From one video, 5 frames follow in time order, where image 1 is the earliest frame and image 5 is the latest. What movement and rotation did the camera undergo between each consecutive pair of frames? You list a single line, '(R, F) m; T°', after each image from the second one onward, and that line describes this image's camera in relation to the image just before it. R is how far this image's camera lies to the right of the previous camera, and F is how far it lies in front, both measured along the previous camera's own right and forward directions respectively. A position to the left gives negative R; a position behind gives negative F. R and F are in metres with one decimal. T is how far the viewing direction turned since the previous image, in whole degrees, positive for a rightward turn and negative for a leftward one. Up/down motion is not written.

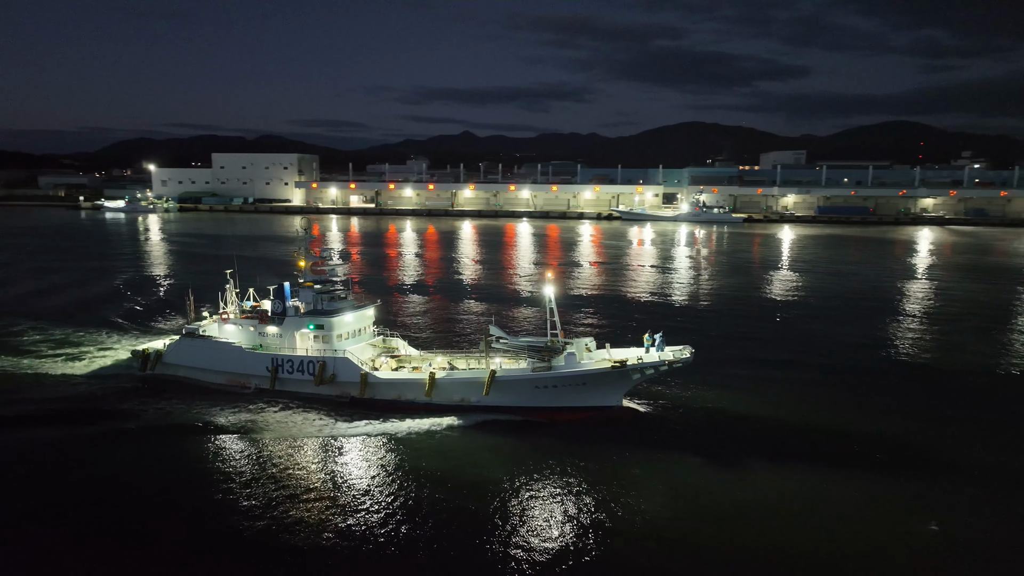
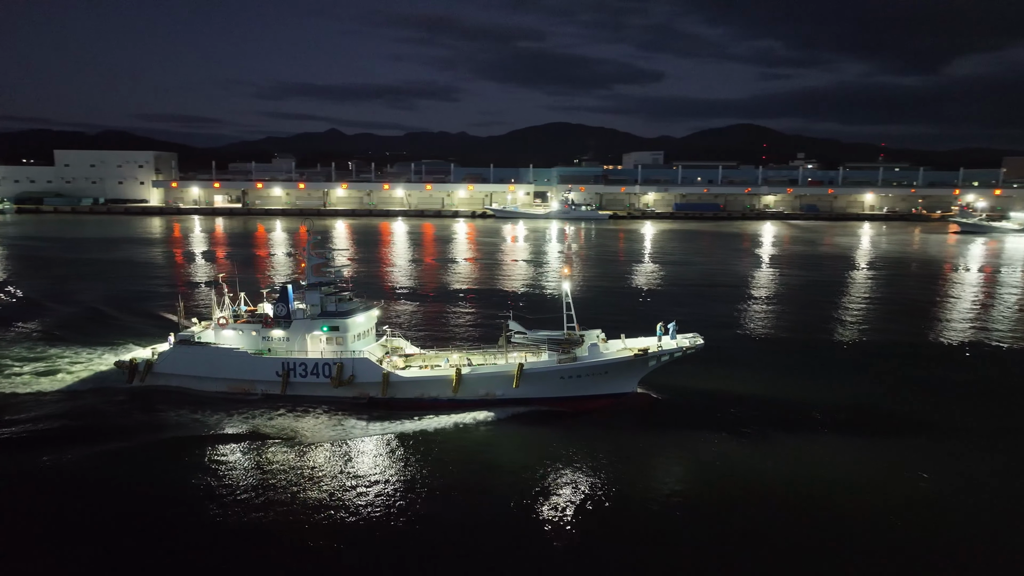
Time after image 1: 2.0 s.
(-2.3, -0.2) m; +11°
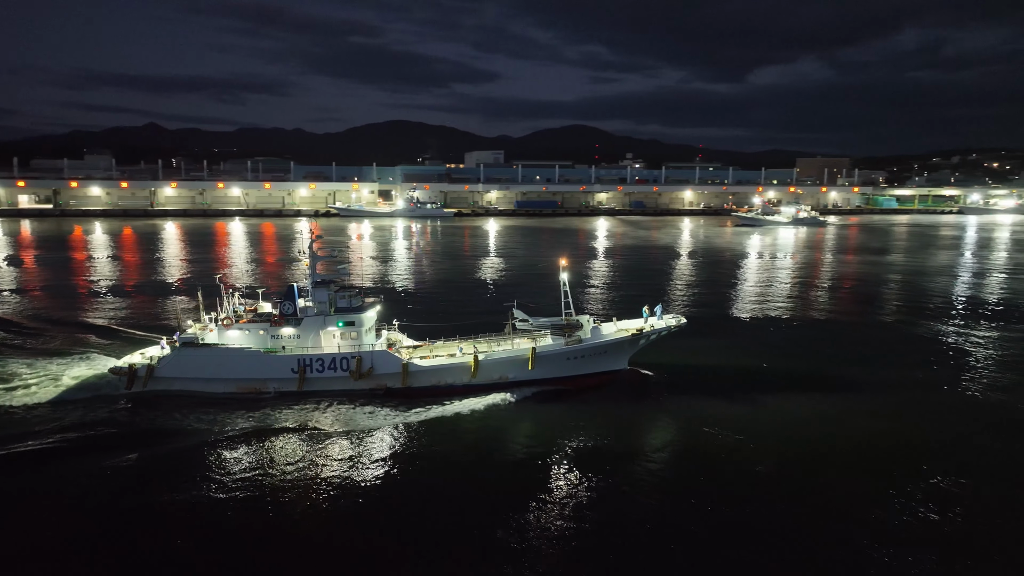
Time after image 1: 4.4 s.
(-2.7, -0.6) m; +13°
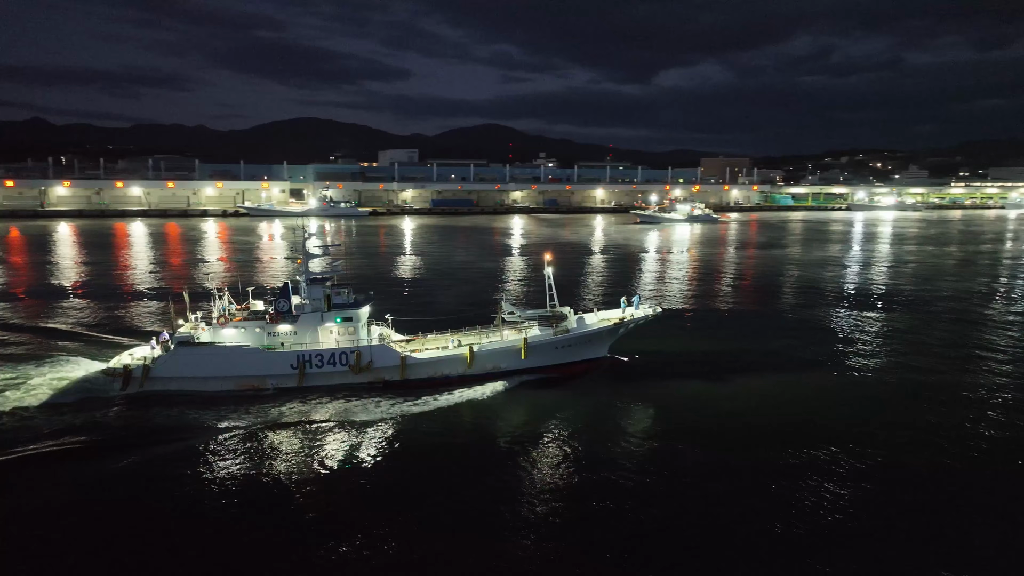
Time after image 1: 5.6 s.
(-1.3, -0.5) m; +7°
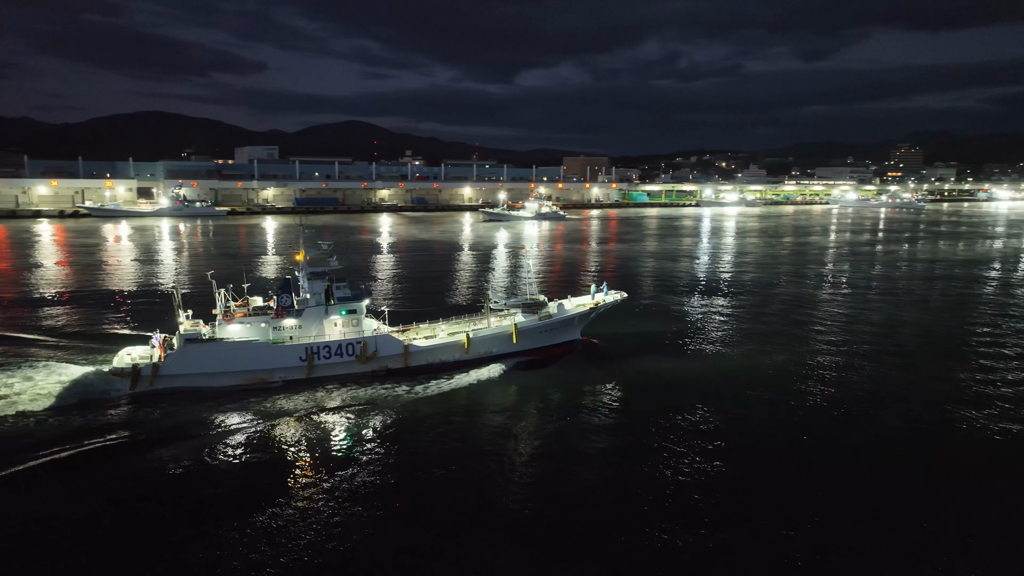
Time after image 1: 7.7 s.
(-2.2, -0.7) m; +11°
